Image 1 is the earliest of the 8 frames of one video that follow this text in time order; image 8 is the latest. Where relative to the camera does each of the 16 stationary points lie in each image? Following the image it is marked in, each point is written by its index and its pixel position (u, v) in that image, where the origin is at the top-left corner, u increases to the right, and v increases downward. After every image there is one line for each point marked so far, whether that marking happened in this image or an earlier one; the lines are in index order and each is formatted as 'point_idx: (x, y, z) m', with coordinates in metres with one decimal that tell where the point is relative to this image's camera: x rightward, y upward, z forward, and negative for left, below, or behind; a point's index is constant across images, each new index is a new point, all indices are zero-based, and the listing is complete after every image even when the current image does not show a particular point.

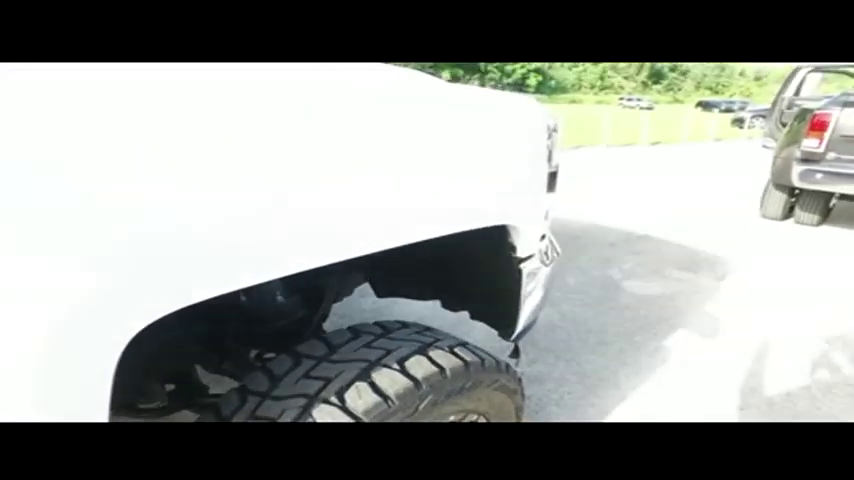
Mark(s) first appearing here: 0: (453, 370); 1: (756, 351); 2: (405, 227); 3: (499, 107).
0: (+0.1, -0.3, +1.3) m
1: (+2.1, -0.7, +3.0) m
2: (0.0, 0.0, +1.2) m
3: (+0.2, +0.4, +1.5) m
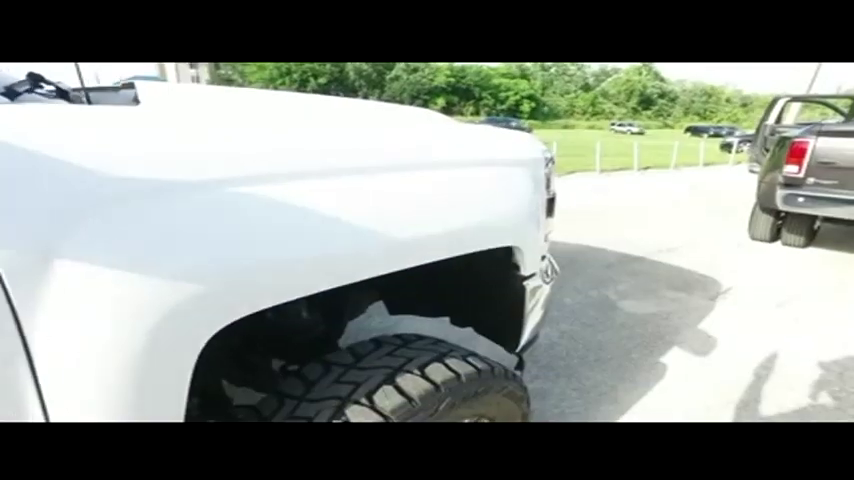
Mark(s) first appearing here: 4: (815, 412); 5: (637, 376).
0: (+0.1, -0.4, +1.4) m
1: (+2.1, -0.9, +3.1) m
2: (0.0, 0.0, +1.3) m
3: (+0.3, +0.4, +1.7) m
4: (+2.3, -1.0, +2.7) m
5: (+1.3, -0.9, +3.0) m
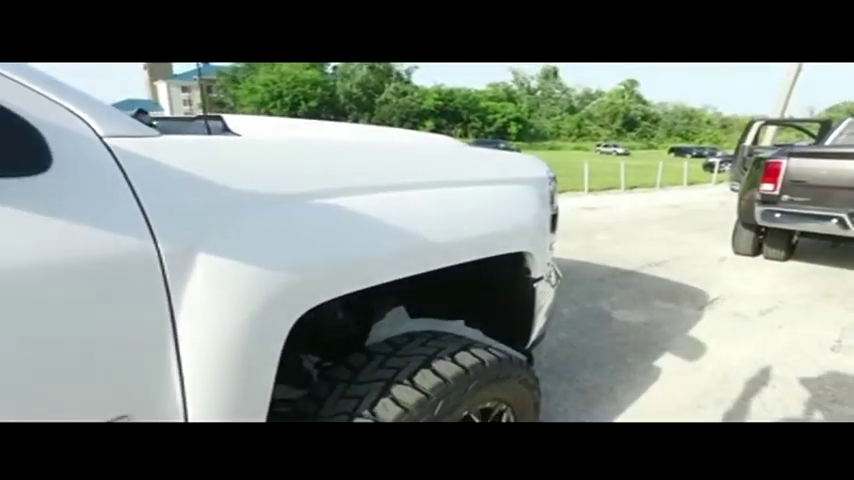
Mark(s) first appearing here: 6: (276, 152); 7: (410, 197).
0: (+0.2, -0.4, +1.7) m
1: (+2.2, -0.9, +3.4) m
2: (+0.1, 0.0, +1.6) m
3: (+0.3, +0.3, +2.0) m
4: (+2.3, -1.0, +3.0) m
5: (+1.4, -0.9, +3.3) m
6: (-0.4, +0.2, +1.2) m
7: (-0.1, +0.1, +1.4) m
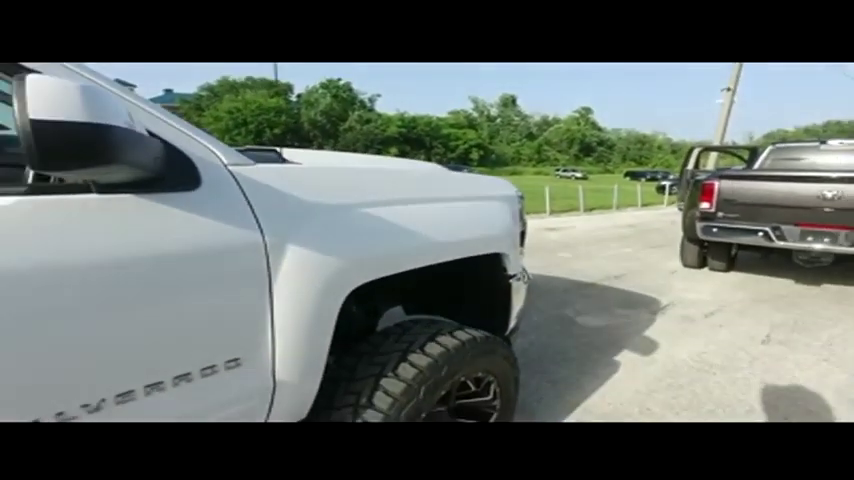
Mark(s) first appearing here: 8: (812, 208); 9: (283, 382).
0: (+0.2, -0.4, +2.1) m
1: (+2.1, -1.0, +4.0) m
2: (+0.1, 0.0, +2.0) m
3: (+0.3, +0.3, +2.5) m
4: (+2.3, -1.1, +3.5) m
5: (+1.3, -1.0, +3.8) m
6: (-0.4, +0.2, +1.6) m
7: (0.0, +0.1, +1.9) m
8: (+4.3, +0.4, +5.4) m
9: (-0.4, -0.4, +1.5) m
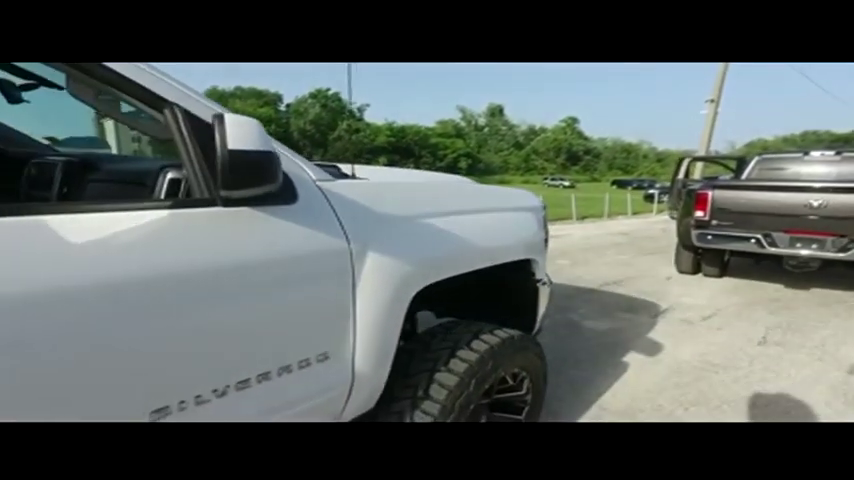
0: (+0.4, -0.5, +2.3) m
1: (+2.2, -1.1, +4.2) m
2: (+0.3, -0.1, +2.2) m
3: (+0.5, +0.3, +2.7) m
4: (+2.4, -1.1, +3.8) m
5: (+1.5, -1.1, +4.0) m
6: (-0.2, +0.2, +1.8) m
7: (+0.1, +0.1, +2.1) m
8: (+4.4, +0.3, +5.7) m
9: (-0.2, -0.5, +1.7) m
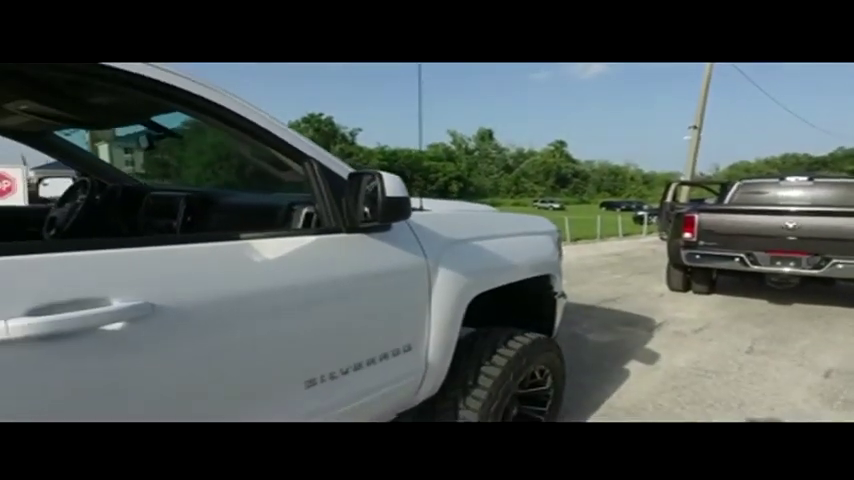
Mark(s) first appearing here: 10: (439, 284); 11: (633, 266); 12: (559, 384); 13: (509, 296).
0: (+0.7, -0.6, +2.8) m
1: (+2.4, -1.2, +4.6) m
2: (+0.6, -0.2, +2.7) m
3: (+0.7, +0.1, +3.2) m
4: (+2.6, -1.3, +4.2) m
5: (+1.7, -1.3, +4.4) m
6: (+0.1, +0.1, +2.3) m
7: (+0.4, 0.0, +2.6) m
8: (+4.6, 0.0, +6.3) m
9: (0.0, -0.5, +2.1) m
10: (+0.1, -0.2, +2.1) m
11: (+4.6, -0.6, +10.8) m
12: (+0.8, -0.9, +2.9) m
13: (+0.5, -0.4, +3.0) m
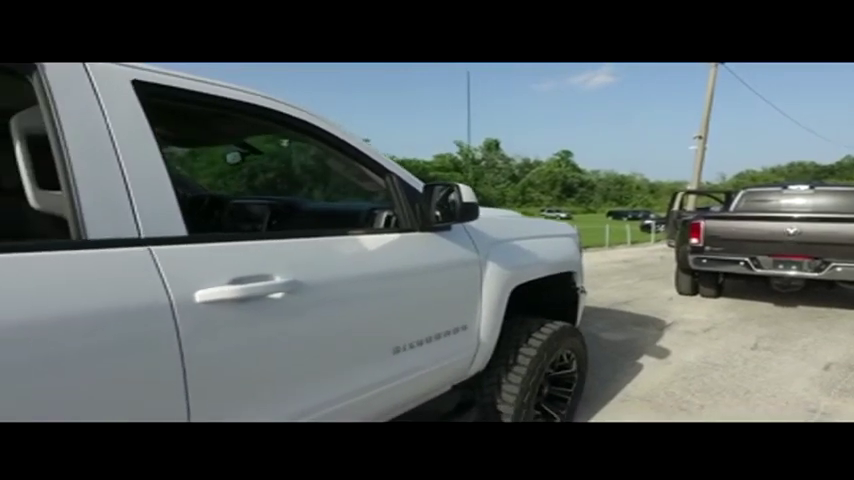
0: (+0.9, -0.6, +3.2) m
1: (+2.7, -1.3, +5.0) m
2: (+0.8, -0.2, +3.1) m
3: (+1.0, +0.1, +3.6) m
4: (+2.9, -1.3, +4.6) m
5: (+1.9, -1.3, +4.8) m
6: (+0.3, +0.1, +2.7) m
7: (+0.6, 0.0, +3.0) m
8: (+4.9, 0.0, +6.7) m
9: (+0.3, -0.5, +2.5) m
10: (+0.3, -0.2, +2.5) m
11: (+4.9, -0.7, +11.1) m
12: (+1.1, -0.9, +3.3) m
13: (+0.8, -0.4, +3.5) m
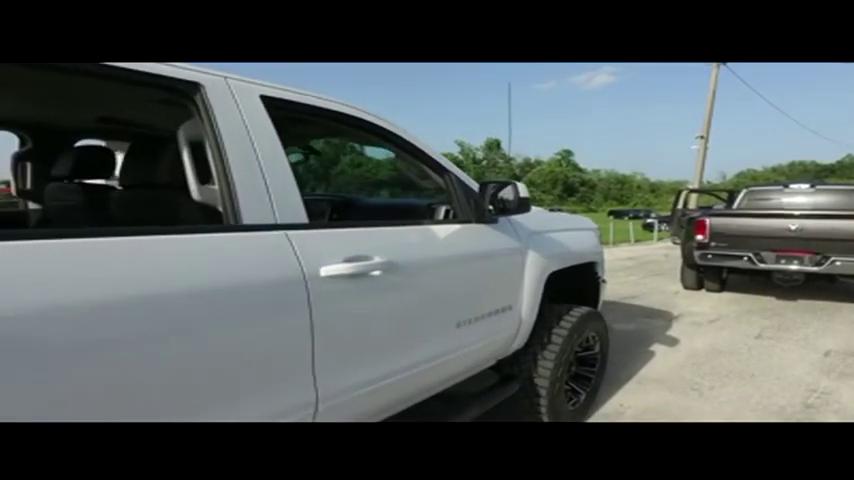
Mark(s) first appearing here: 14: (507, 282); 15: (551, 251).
0: (+1.2, -0.5, +3.5) m
1: (+3.0, -1.2, +5.3) m
2: (+1.1, -0.1, +3.5) m
3: (+1.3, +0.2, +3.9) m
4: (+3.2, -1.3, +4.9) m
5: (+2.2, -1.2, +5.1) m
6: (+0.6, +0.2, +3.1) m
7: (+0.9, 0.0, +3.3) m
8: (+5.2, 0.0, +7.0) m
9: (+0.6, -0.5, +2.8) m
10: (+0.6, -0.1, +2.9) m
11: (+5.2, -0.7, +11.5) m
12: (+1.4, -0.8, +3.7) m
13: (+1.1, -0.3, +3.8) m
14: (+0.4, -0.2, +2.7) m
15: (+0.8, -0.1, +3.0) m
